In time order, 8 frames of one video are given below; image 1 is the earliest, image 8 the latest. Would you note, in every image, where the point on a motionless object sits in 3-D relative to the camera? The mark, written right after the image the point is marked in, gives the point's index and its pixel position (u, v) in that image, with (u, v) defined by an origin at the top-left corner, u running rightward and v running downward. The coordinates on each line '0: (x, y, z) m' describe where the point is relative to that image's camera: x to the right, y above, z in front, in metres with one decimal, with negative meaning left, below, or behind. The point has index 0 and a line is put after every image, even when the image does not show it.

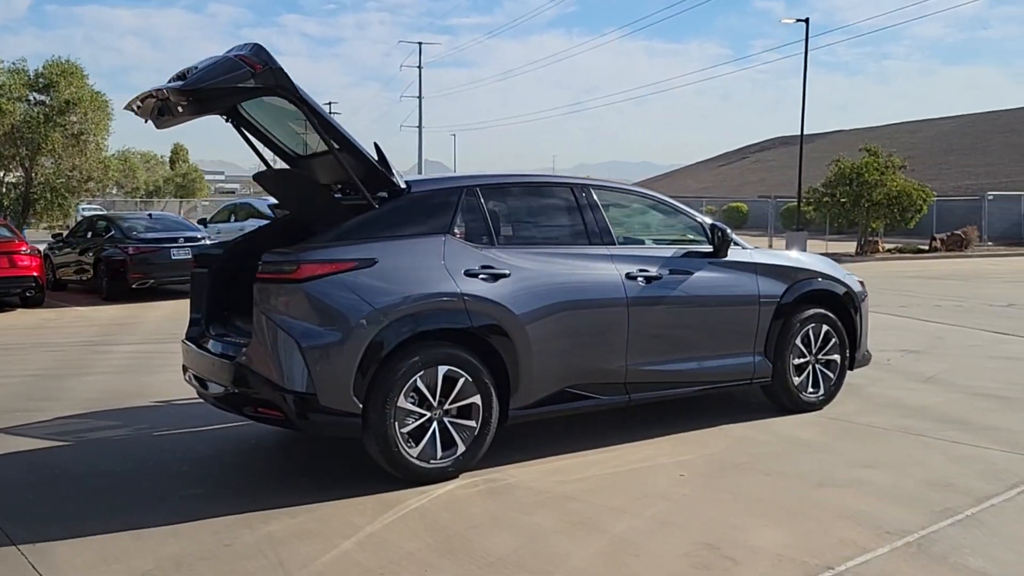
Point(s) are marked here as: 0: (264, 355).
0: (-1.4, -0.4, +5.0) m
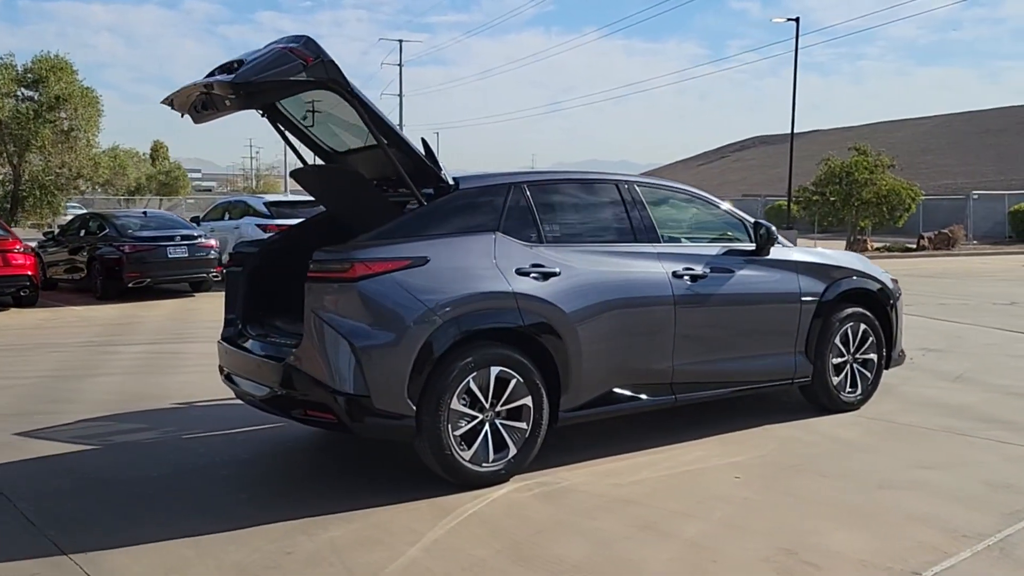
0: (-1.0, -0.4, +4.8) m
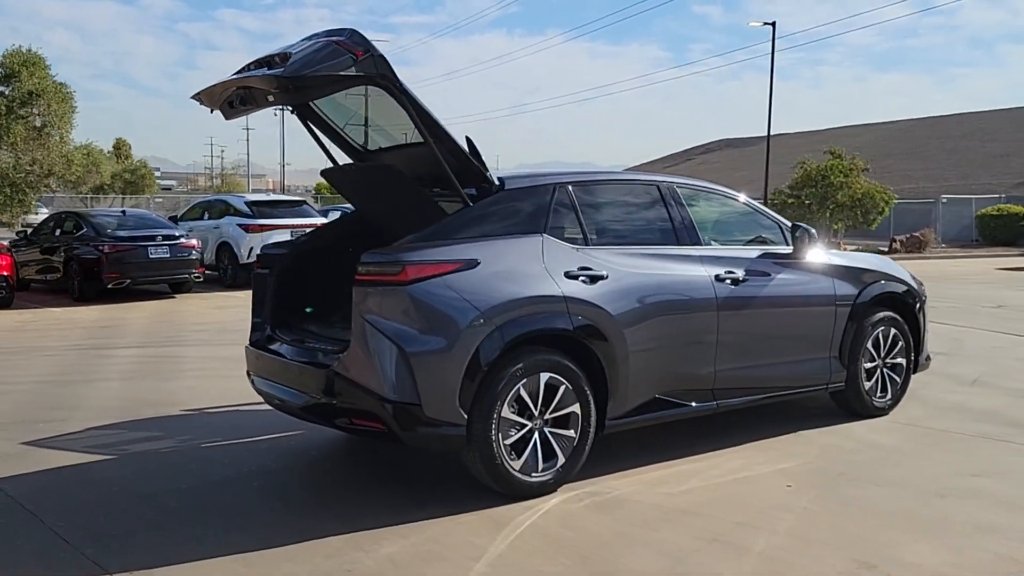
0: (-0.8, -0.4, +4.6) m
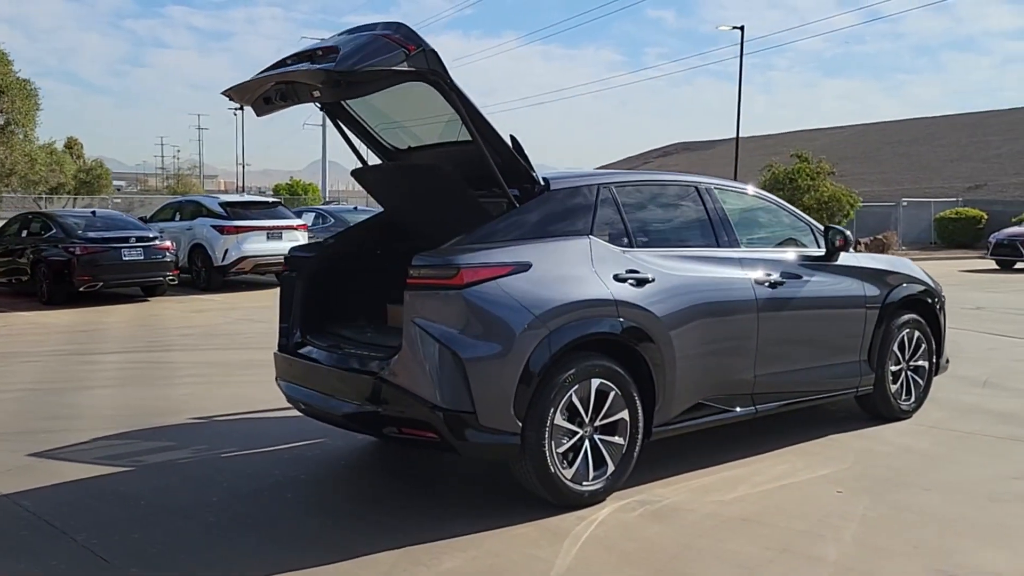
0: (-0.5, -0.4, +4.5) m
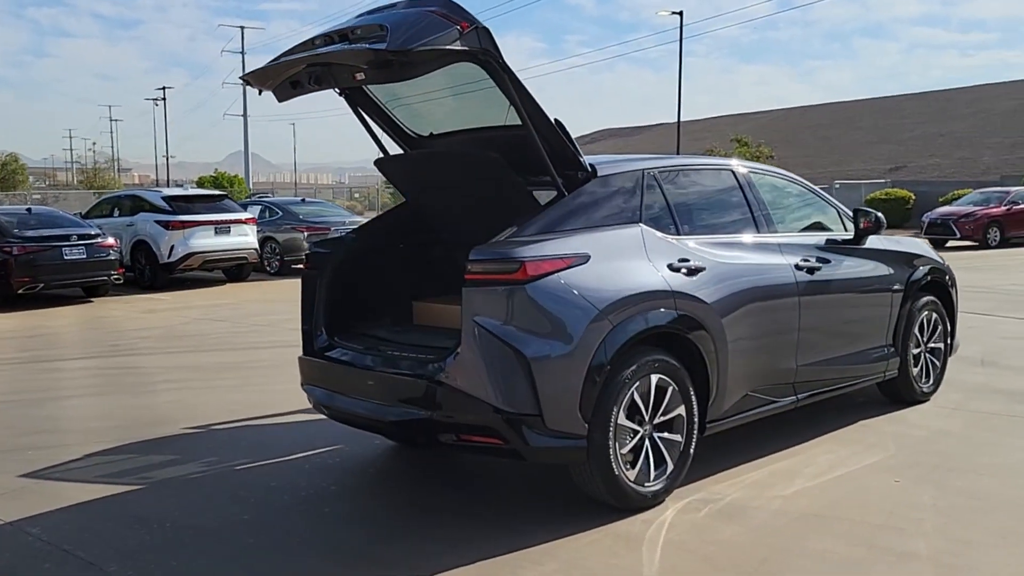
0: (-0.2, -0.4, +4.2) m
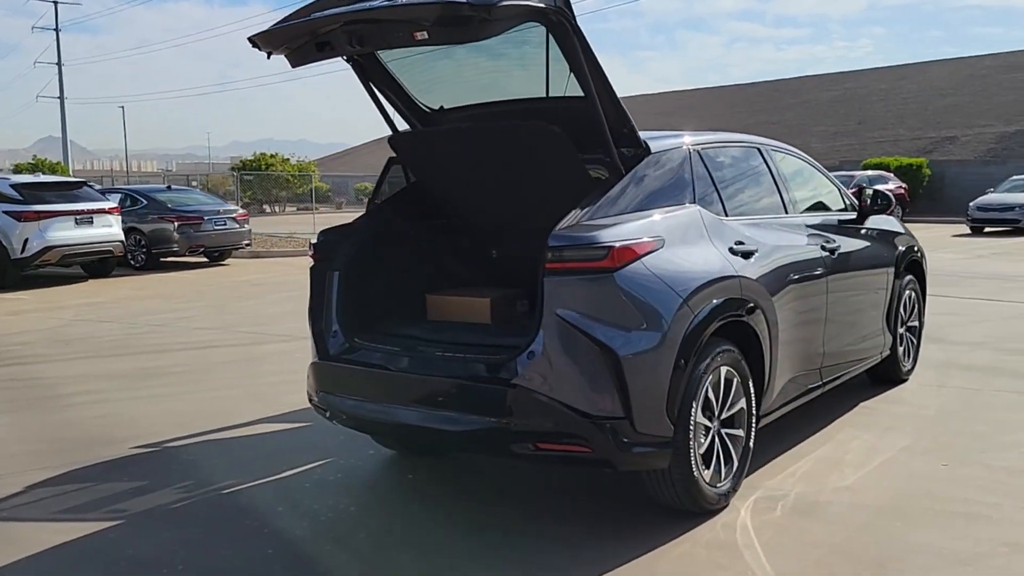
0: (+0.2, -0.3, +3.7) m
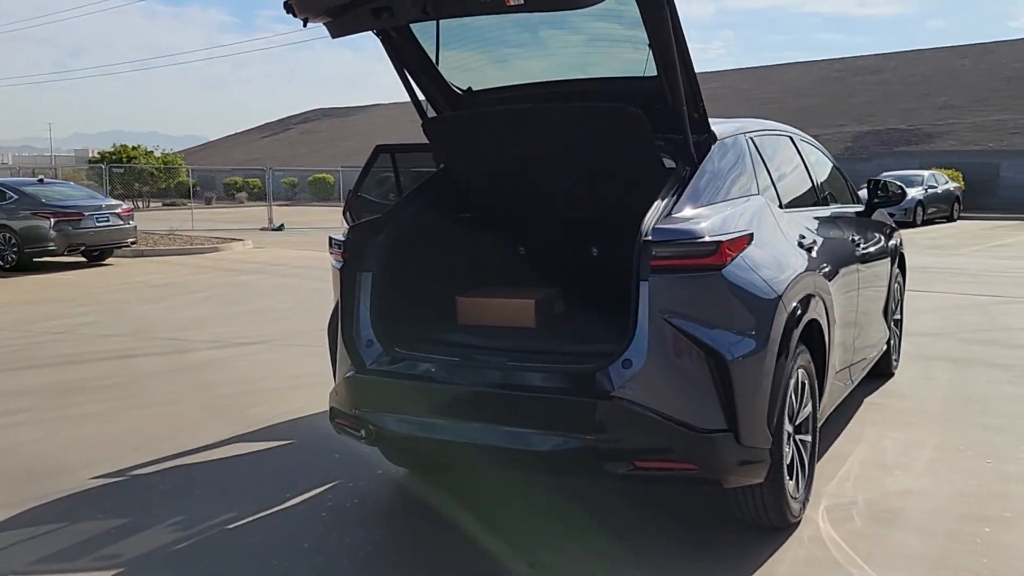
0: (+0.5, -0.3, +3.3) m
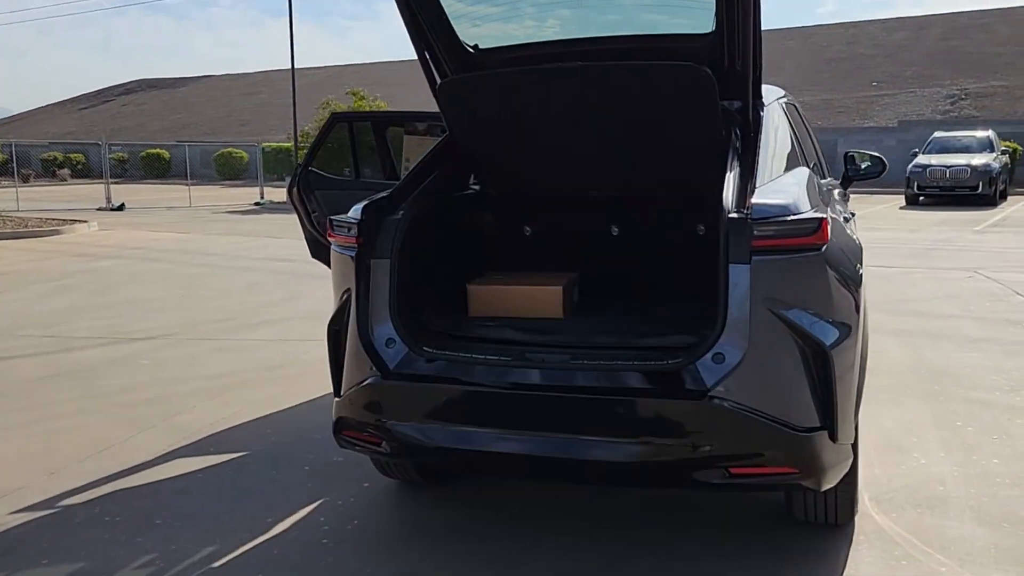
0: (+0.8, -0.3, +3.0) m
